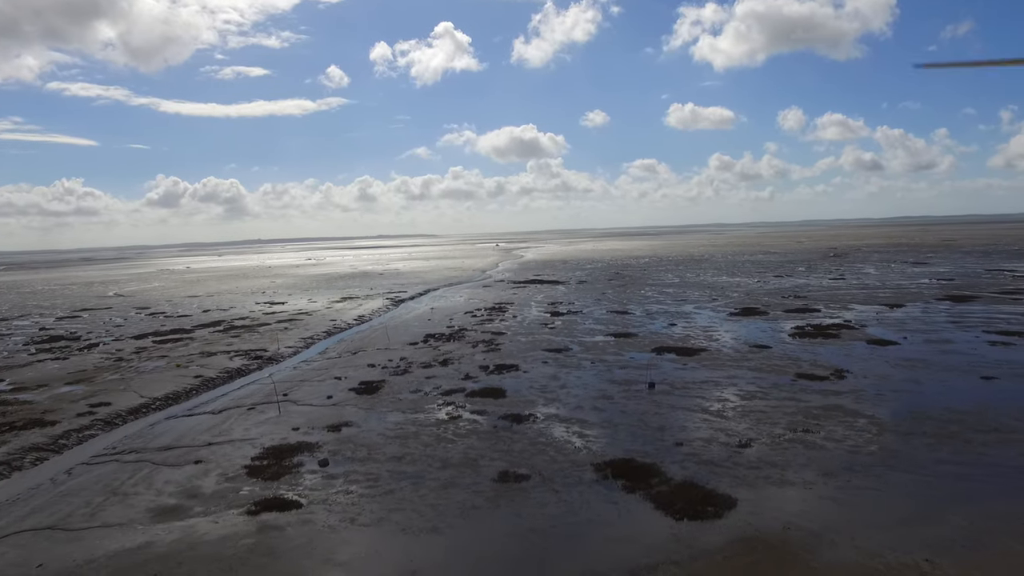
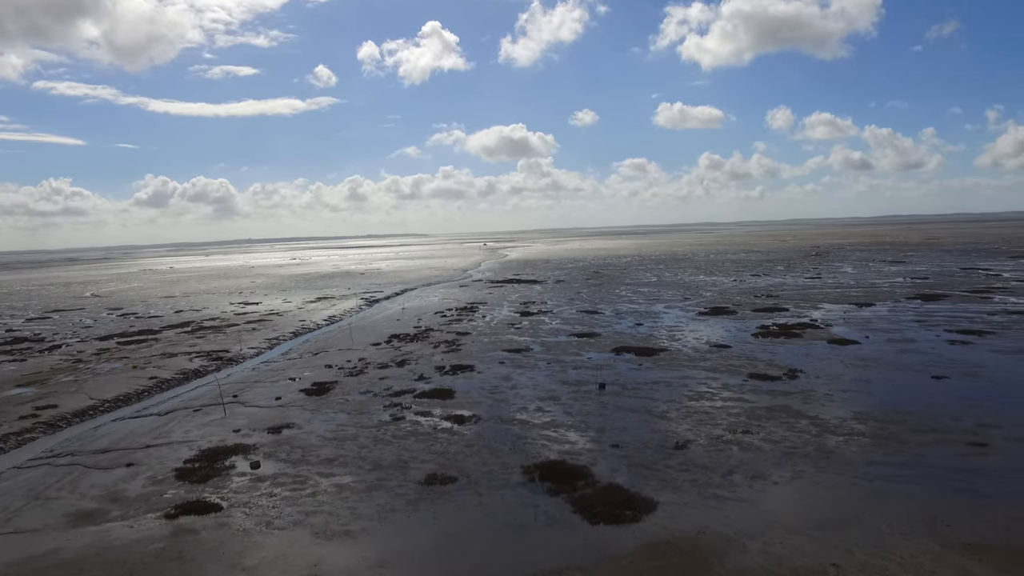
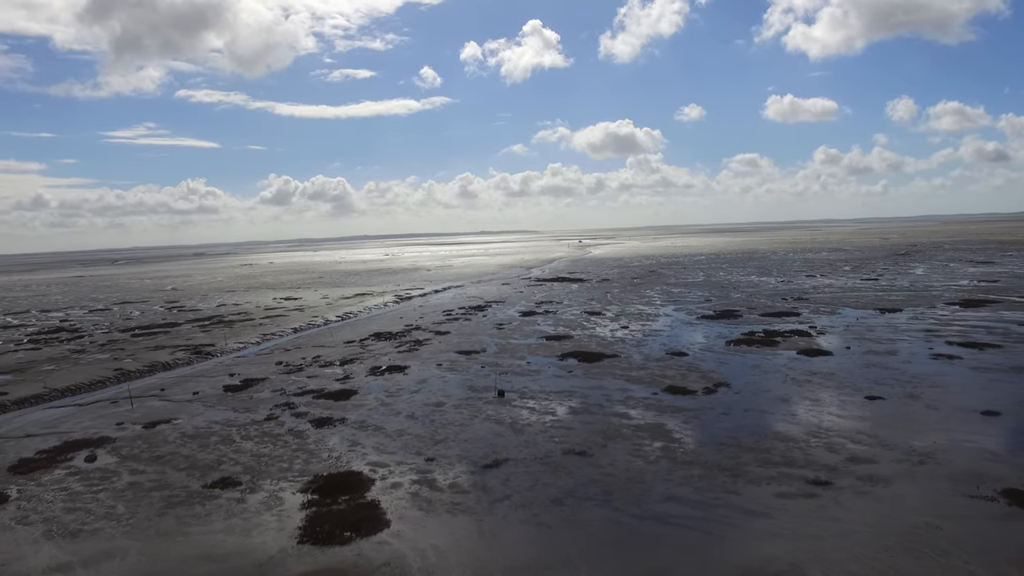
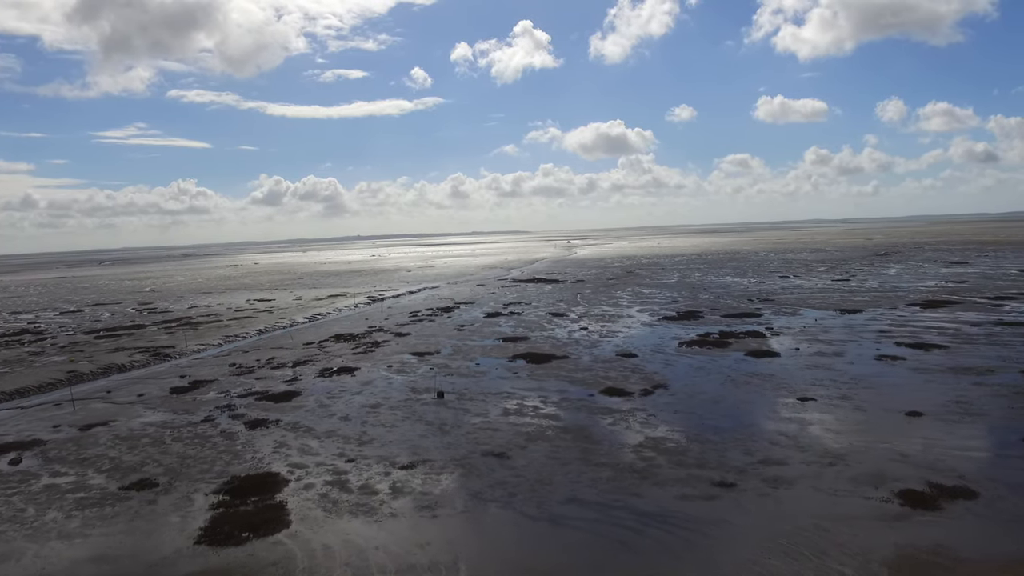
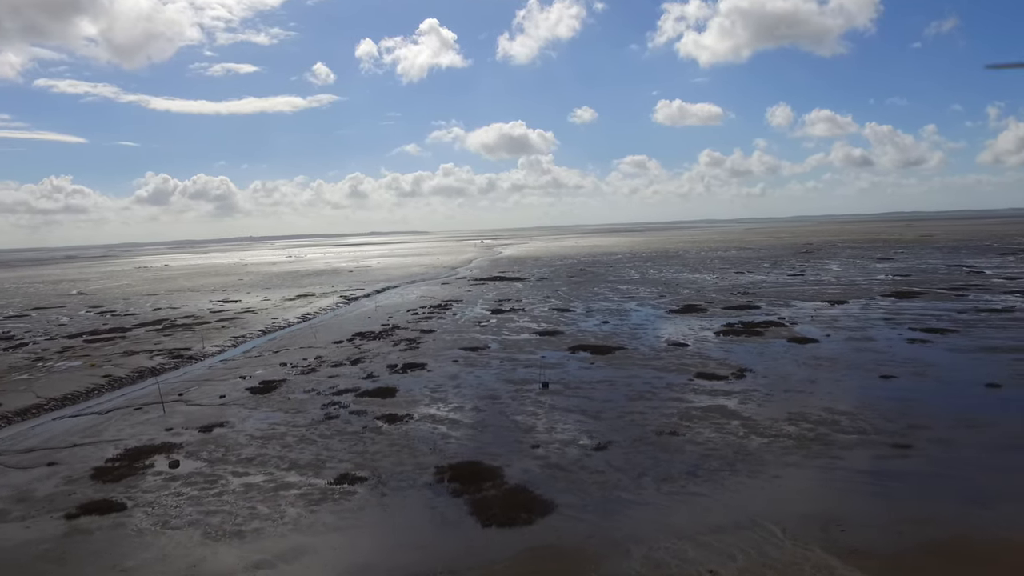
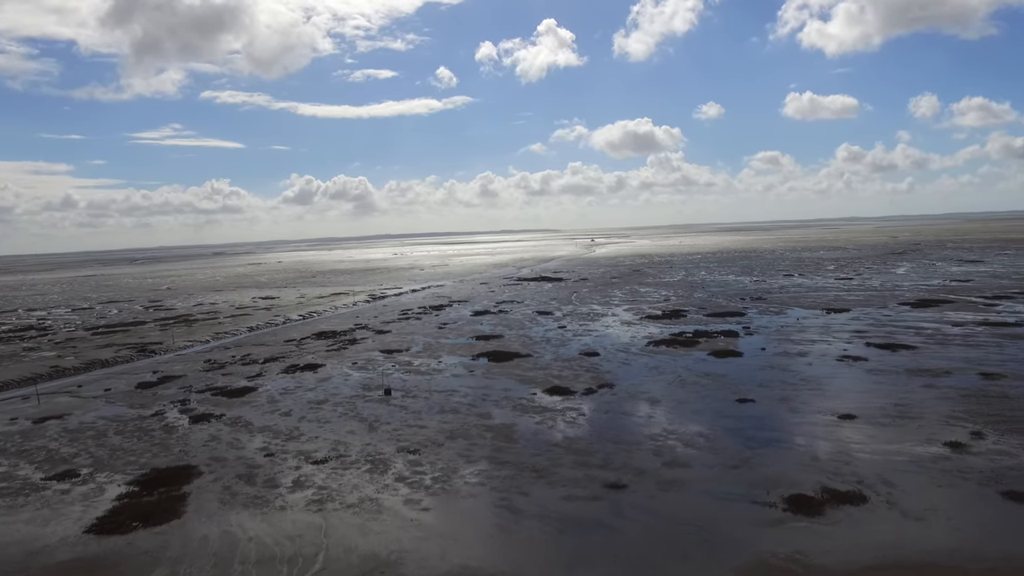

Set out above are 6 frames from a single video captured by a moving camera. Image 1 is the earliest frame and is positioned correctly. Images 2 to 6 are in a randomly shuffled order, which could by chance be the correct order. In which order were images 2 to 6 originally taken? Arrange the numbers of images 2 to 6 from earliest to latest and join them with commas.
2, 5, 3, 4, 6
